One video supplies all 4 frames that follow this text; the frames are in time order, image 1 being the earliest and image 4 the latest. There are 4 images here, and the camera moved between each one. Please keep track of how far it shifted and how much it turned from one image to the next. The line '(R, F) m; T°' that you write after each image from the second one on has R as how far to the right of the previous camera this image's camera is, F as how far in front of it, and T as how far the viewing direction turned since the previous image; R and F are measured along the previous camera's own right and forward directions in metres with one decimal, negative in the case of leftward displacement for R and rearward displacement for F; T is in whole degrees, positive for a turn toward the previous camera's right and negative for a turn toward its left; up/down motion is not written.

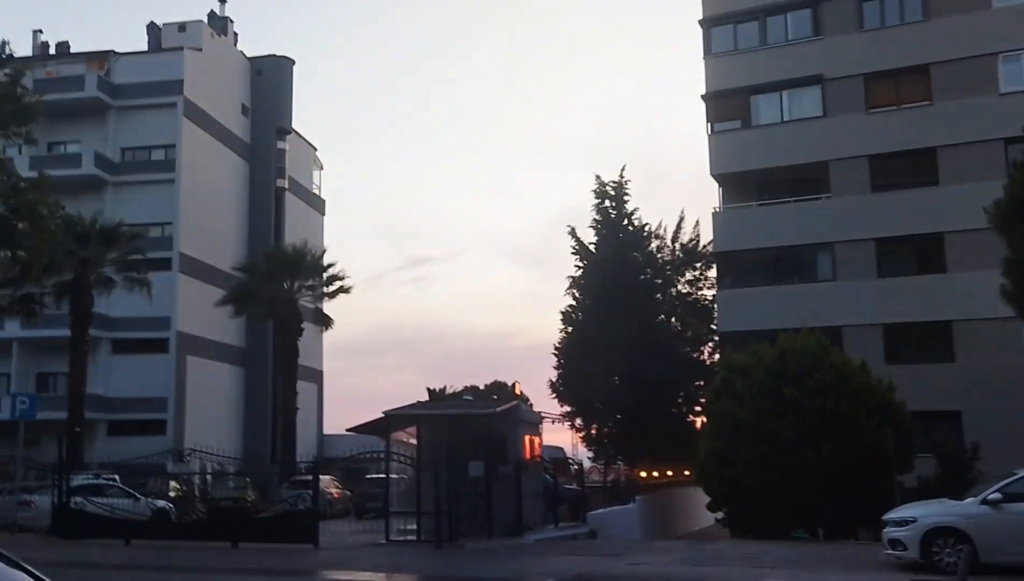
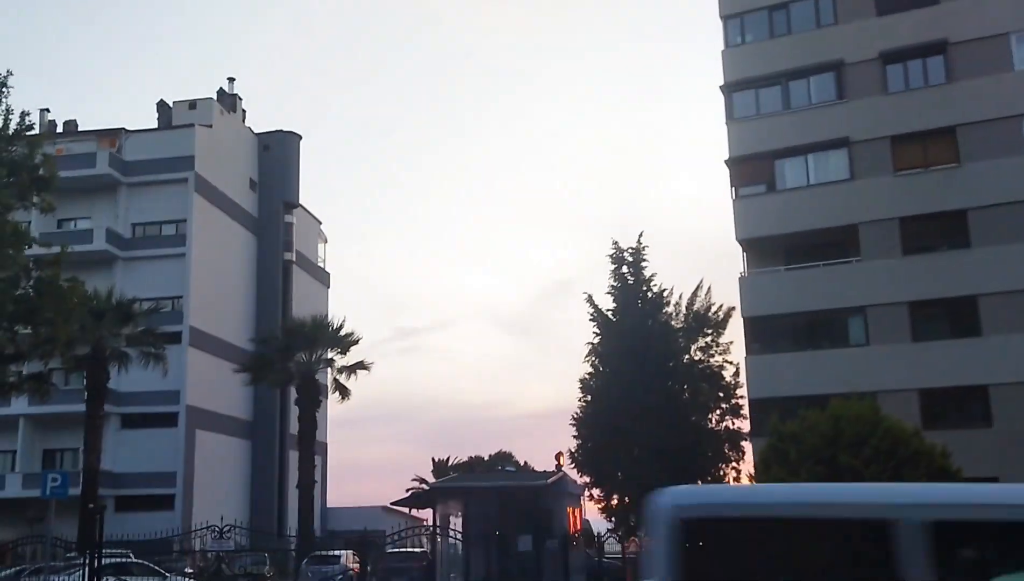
(-1.4, +0.3) m; +1°
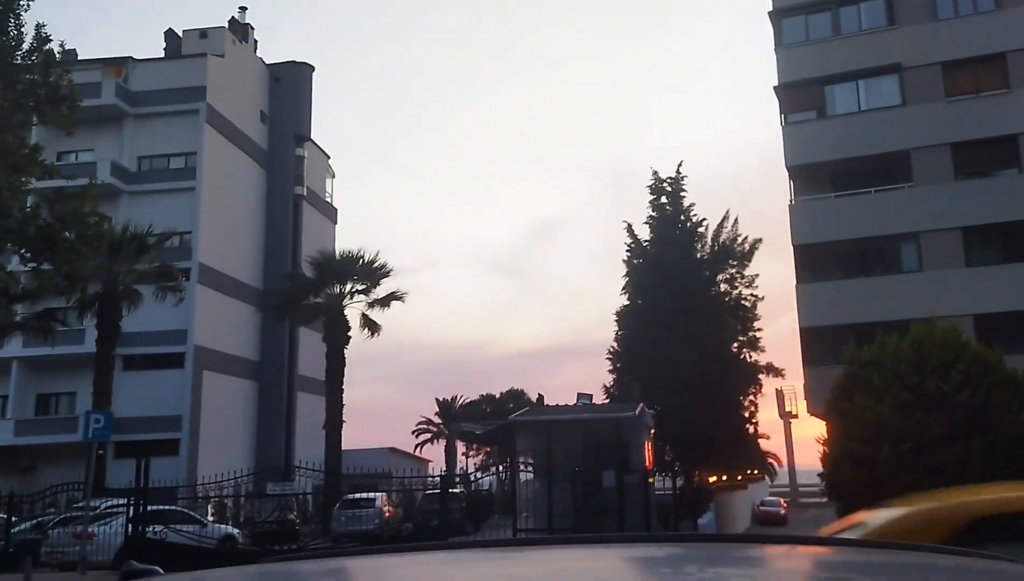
(-2.5, +1.2) m; +3°
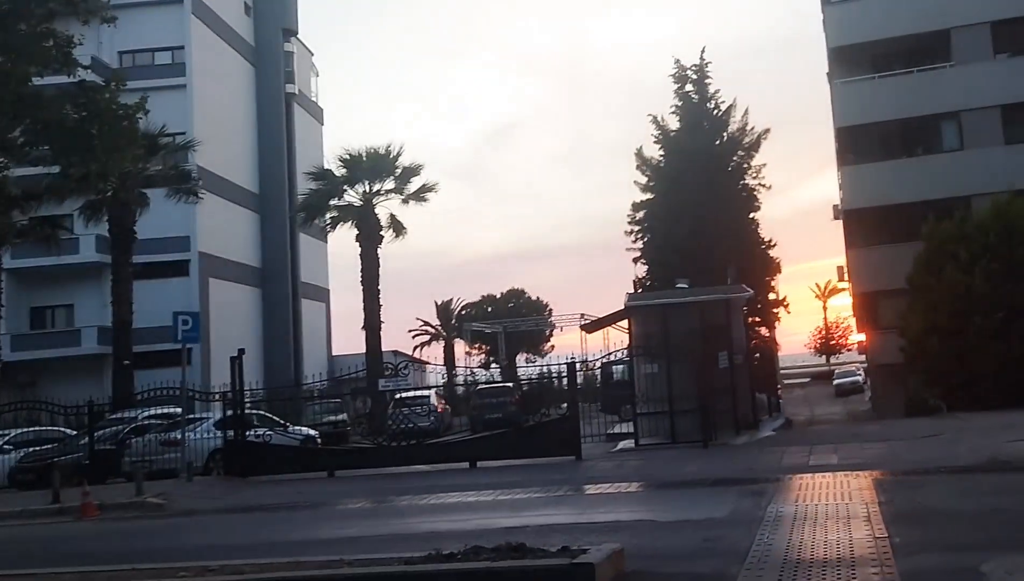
(-3.9, +0.4) m; +5°
